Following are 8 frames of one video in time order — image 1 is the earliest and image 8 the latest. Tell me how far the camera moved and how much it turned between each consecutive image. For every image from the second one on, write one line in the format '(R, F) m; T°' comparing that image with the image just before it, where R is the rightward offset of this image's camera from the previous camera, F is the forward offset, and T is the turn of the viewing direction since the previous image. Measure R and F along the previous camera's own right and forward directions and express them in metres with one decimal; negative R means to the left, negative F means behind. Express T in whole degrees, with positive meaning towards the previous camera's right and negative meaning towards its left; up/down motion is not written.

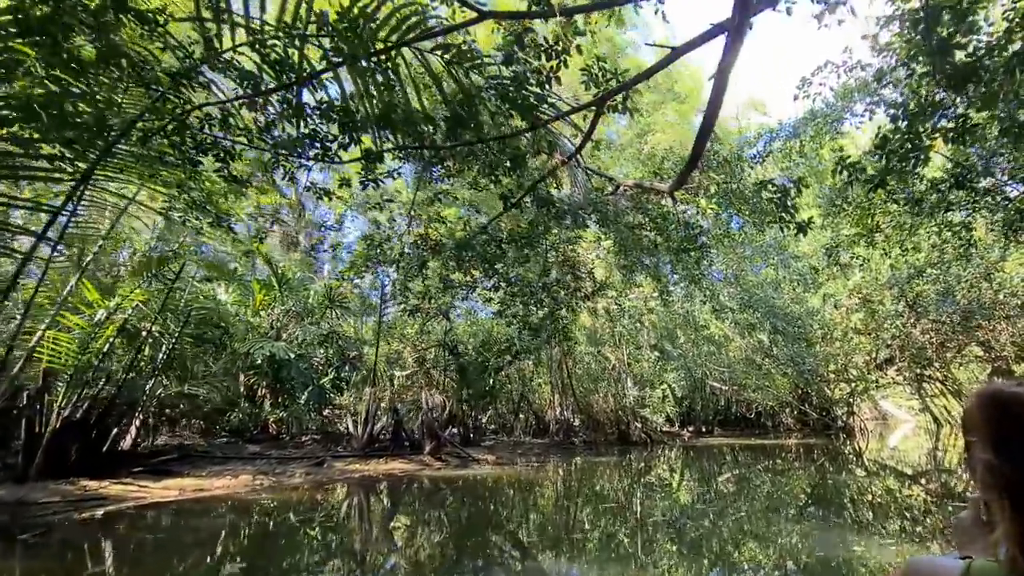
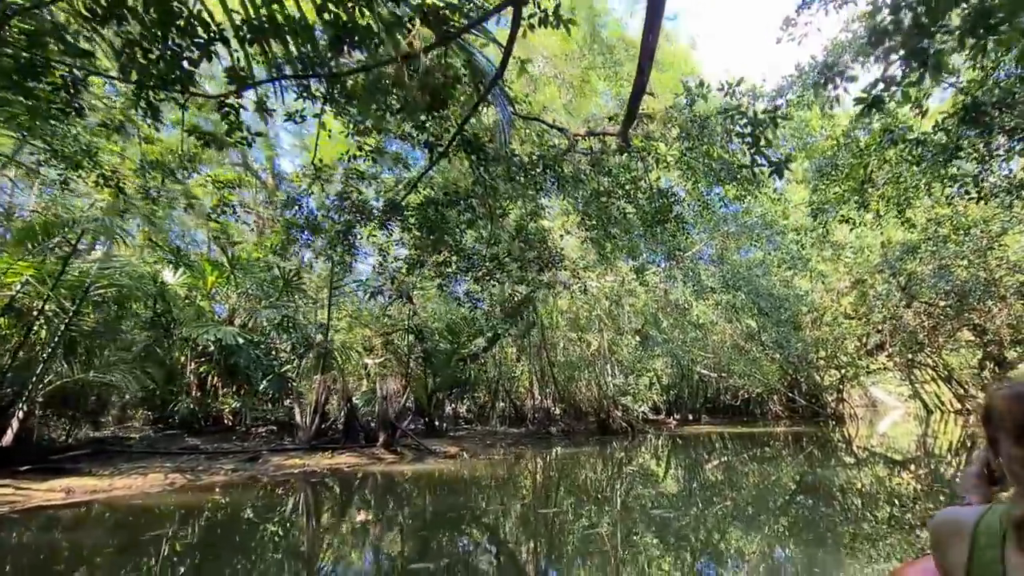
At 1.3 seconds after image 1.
(+0.5, +0.6) m; +1°
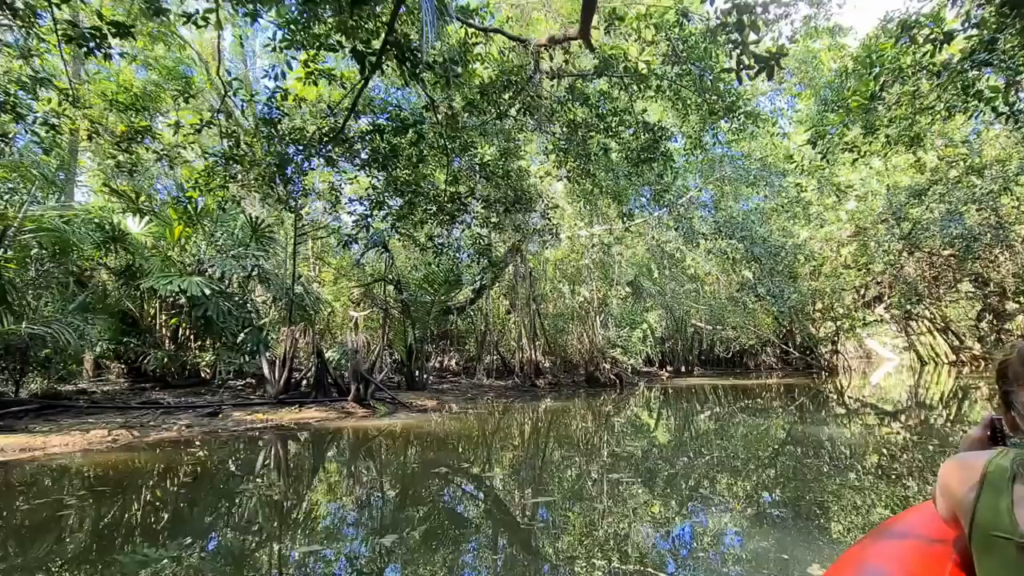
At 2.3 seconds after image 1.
(+0.3, +0.4) m; 0°
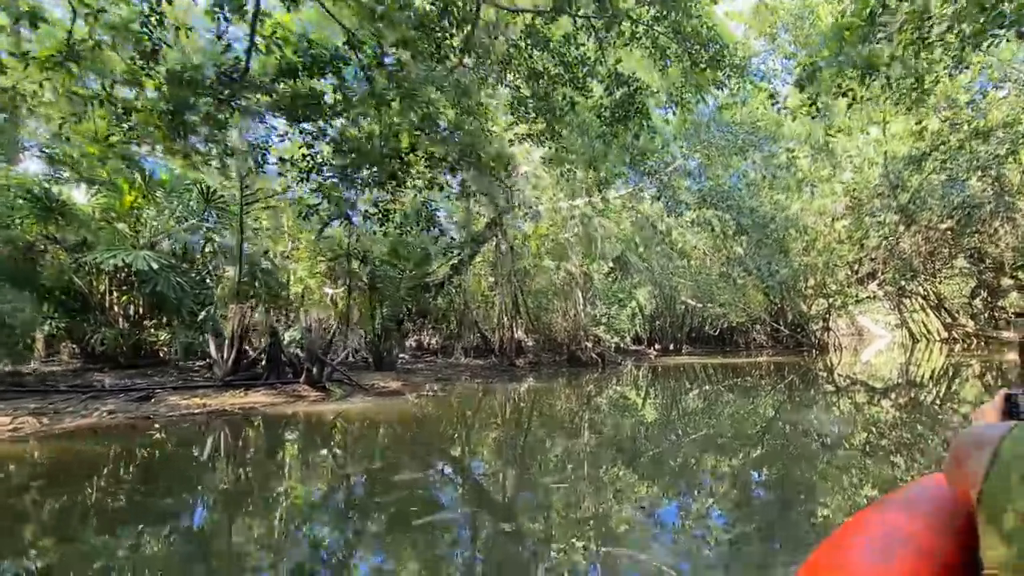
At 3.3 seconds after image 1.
(+0.4, +0.5) m; 0°
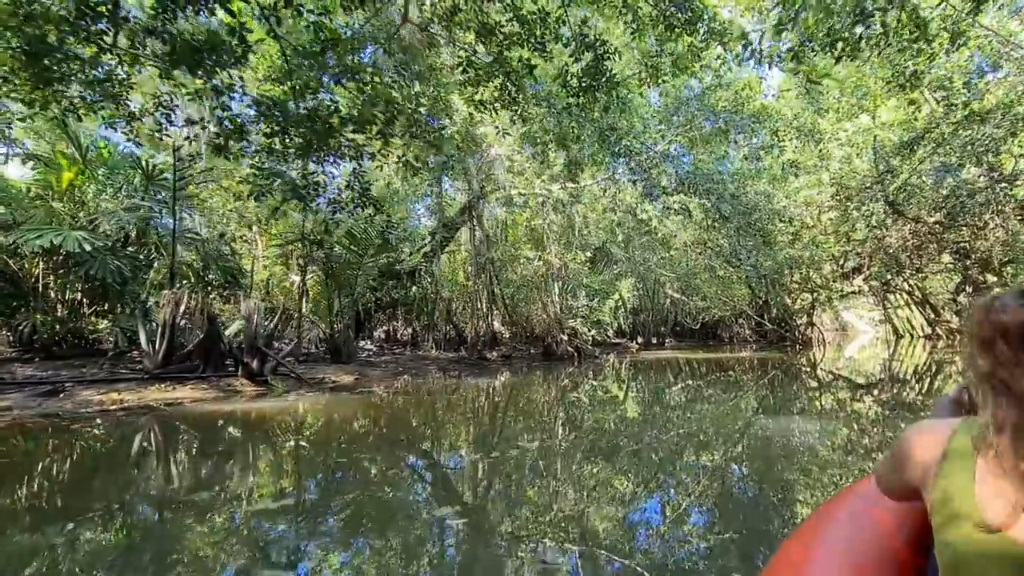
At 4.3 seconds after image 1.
(+0.3, +0.5) m; +1°
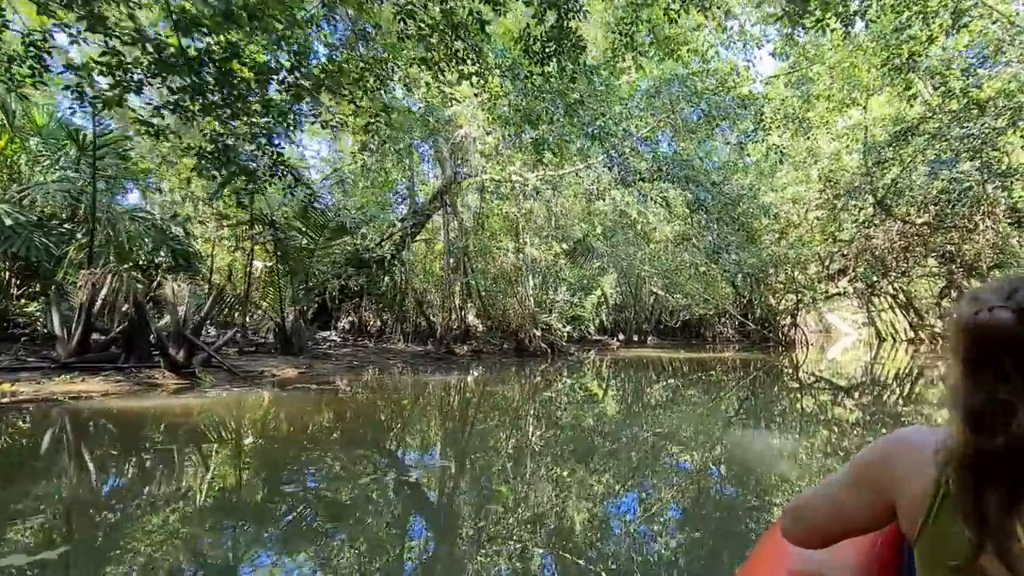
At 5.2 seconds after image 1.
(+0.3, +0.5) m; +1°
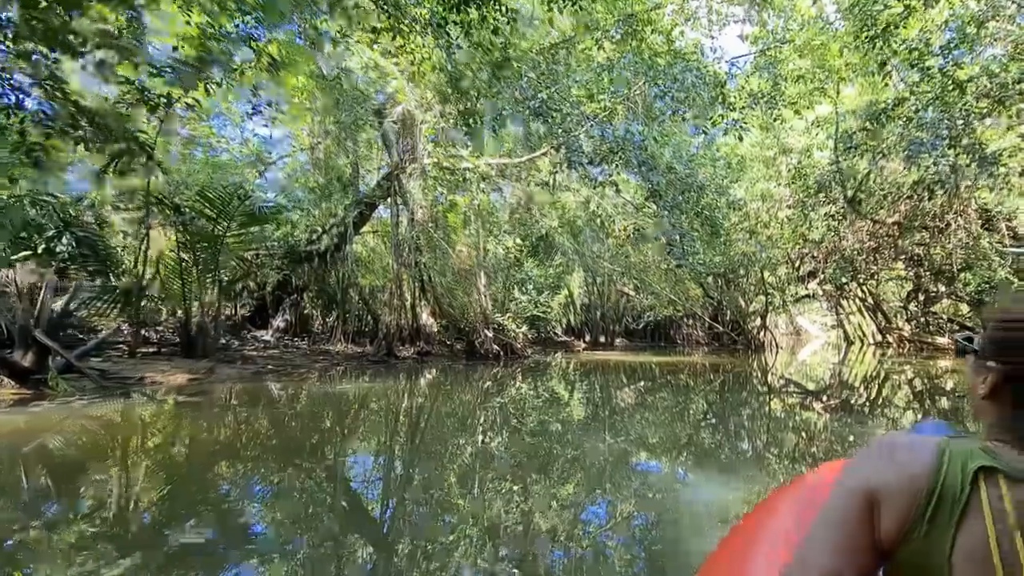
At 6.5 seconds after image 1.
(+0.5, +0.7) m; +2°
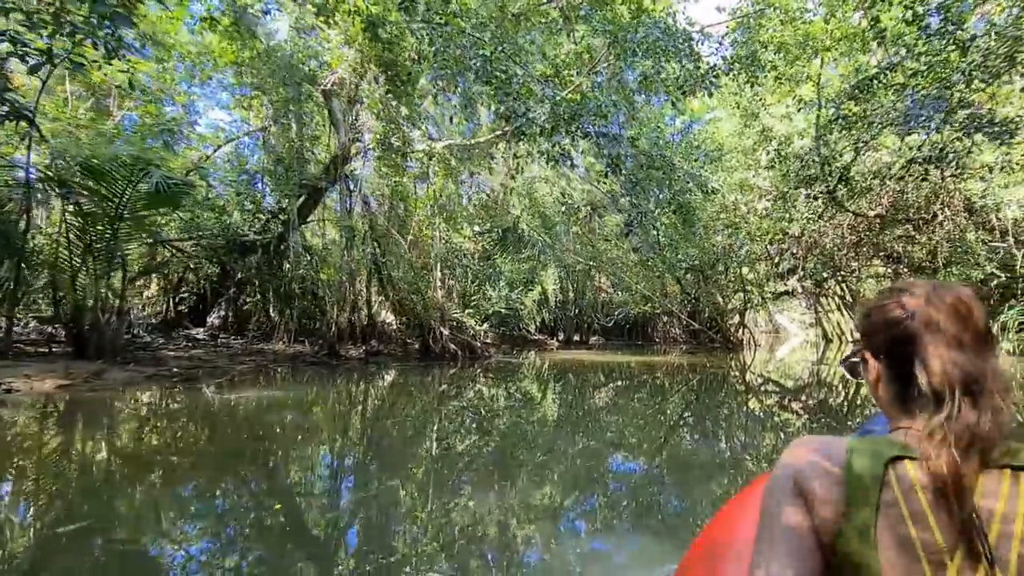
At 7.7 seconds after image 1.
(+0.4, +0.7) m; +2°
